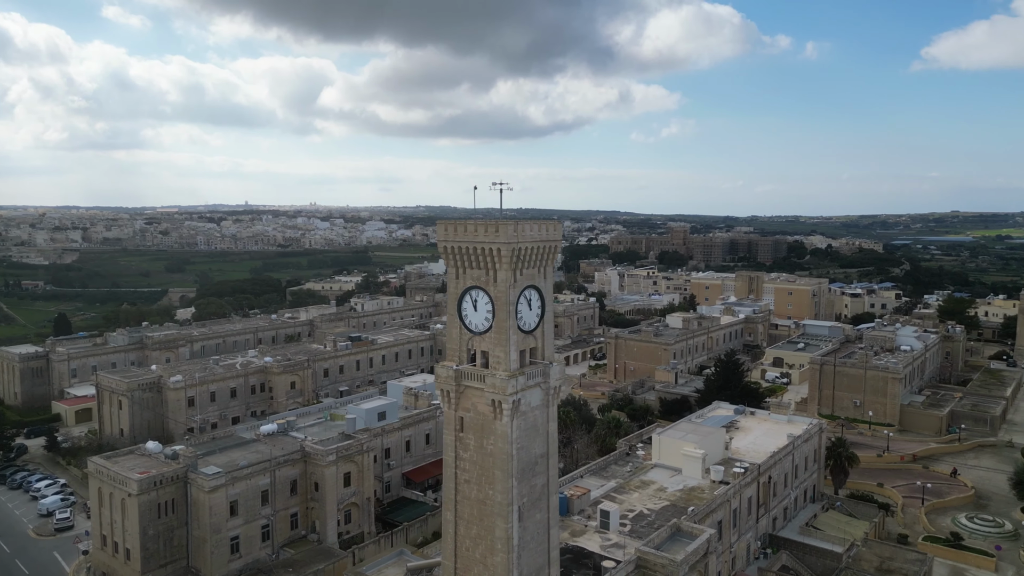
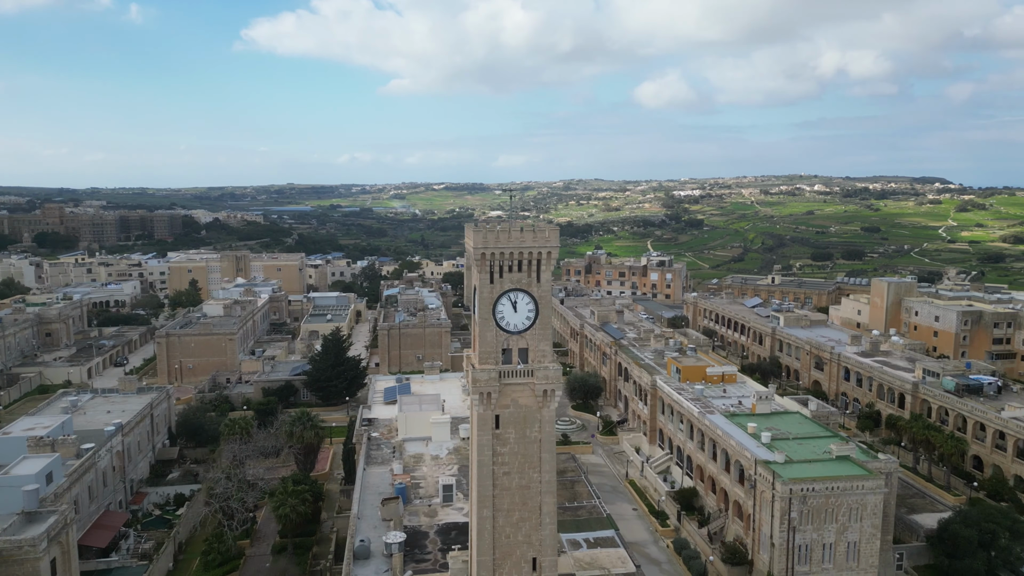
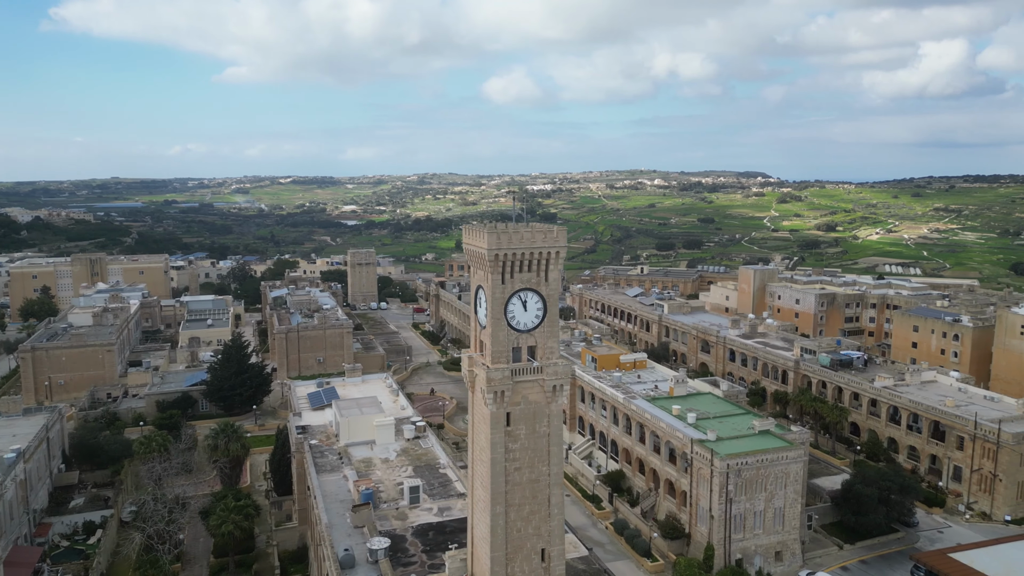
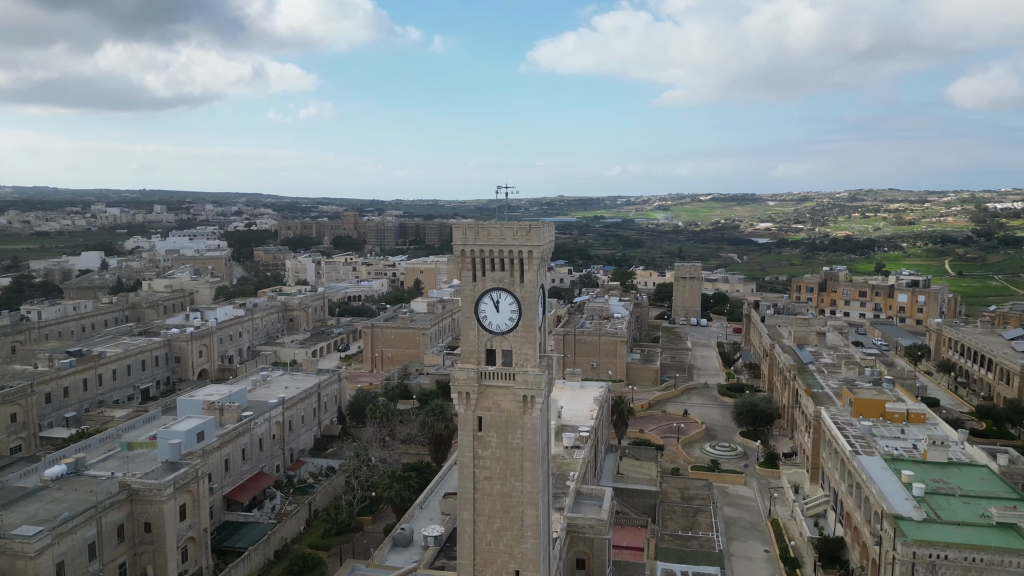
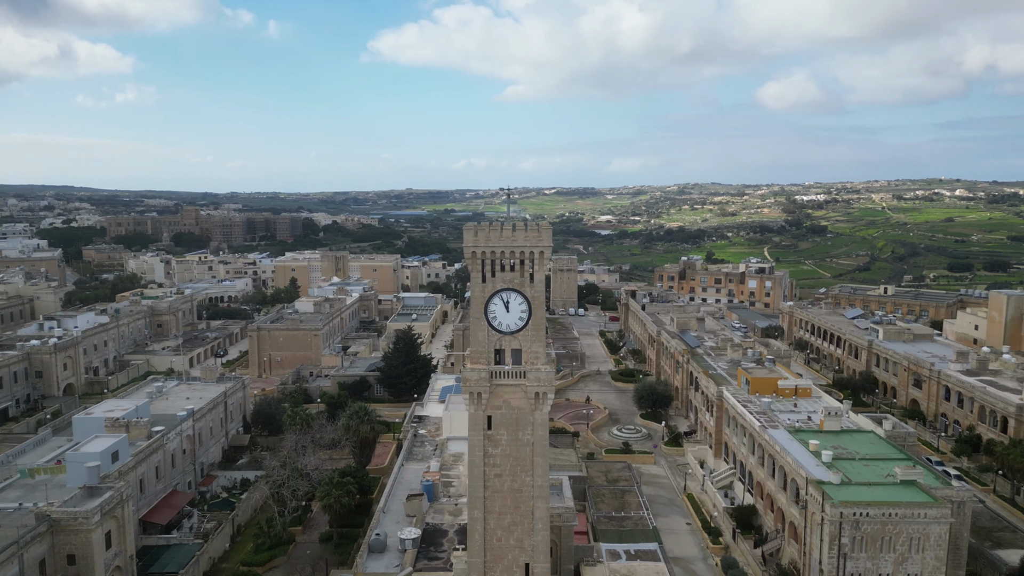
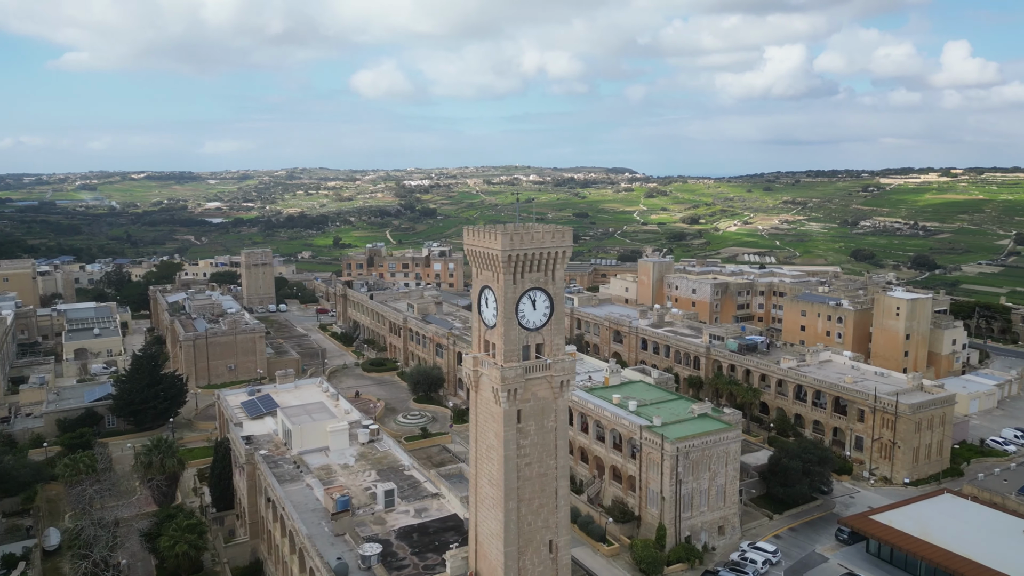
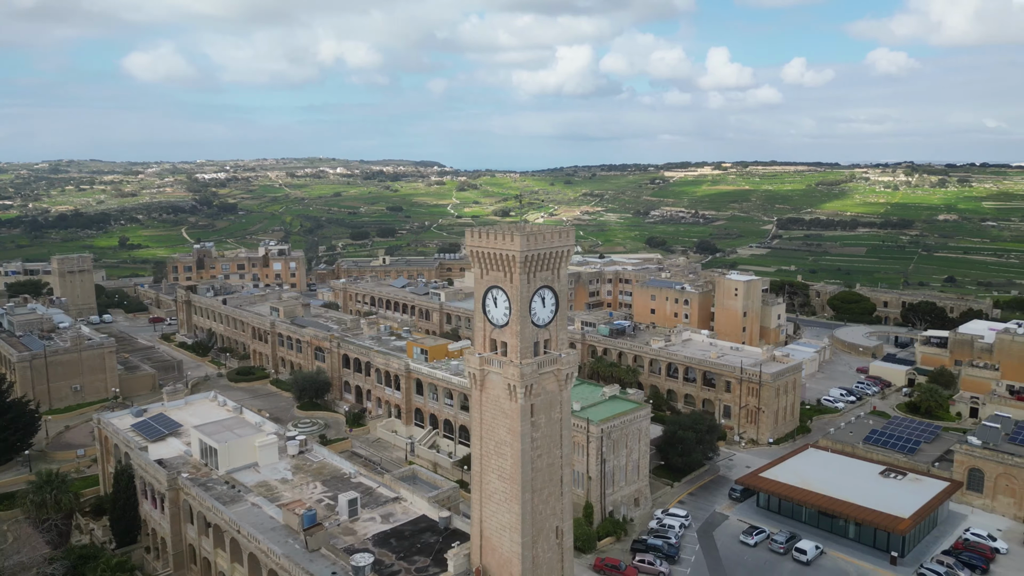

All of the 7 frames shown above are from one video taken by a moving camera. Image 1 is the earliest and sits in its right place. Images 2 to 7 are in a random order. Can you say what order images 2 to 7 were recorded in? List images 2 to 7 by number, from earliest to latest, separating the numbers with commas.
4, 5, 2, 3, 6, 7
